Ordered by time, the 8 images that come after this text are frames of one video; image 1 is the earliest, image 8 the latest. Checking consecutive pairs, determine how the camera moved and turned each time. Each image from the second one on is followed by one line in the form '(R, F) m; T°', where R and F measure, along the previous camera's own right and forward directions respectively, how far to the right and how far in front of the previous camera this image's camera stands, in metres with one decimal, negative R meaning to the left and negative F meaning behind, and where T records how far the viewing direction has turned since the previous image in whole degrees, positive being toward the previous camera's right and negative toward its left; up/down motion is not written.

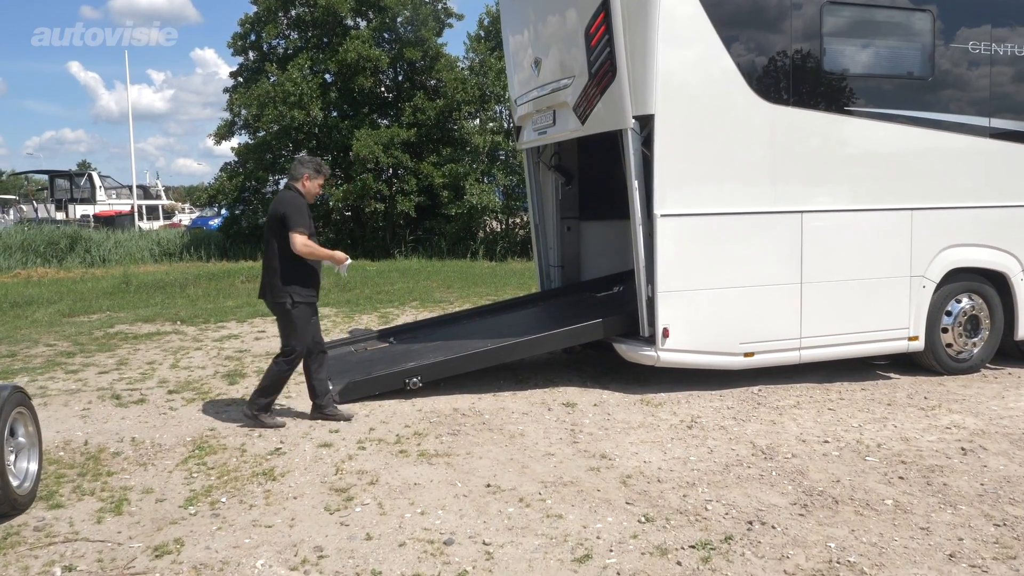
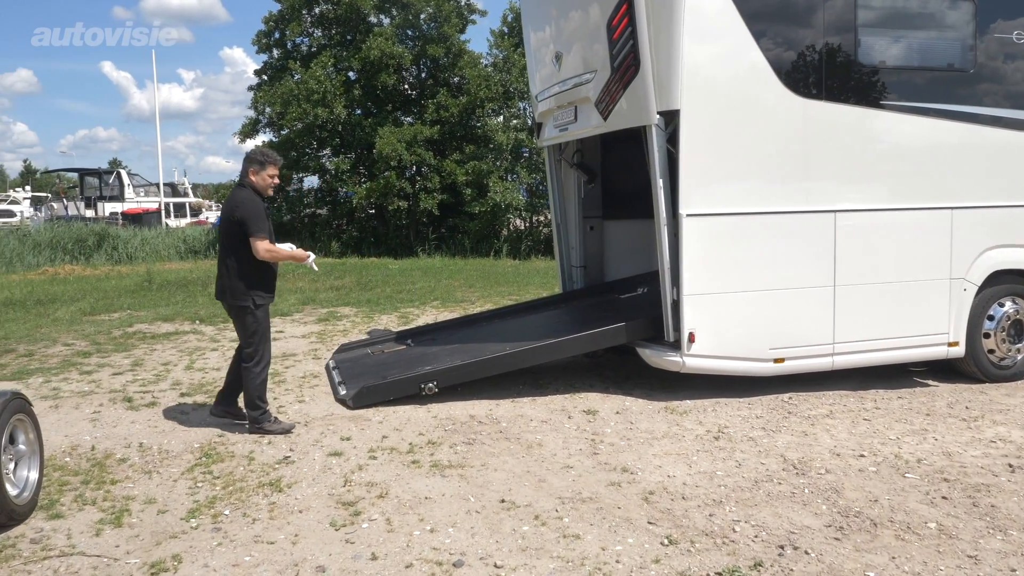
(0.0, +0.2) m; -2°
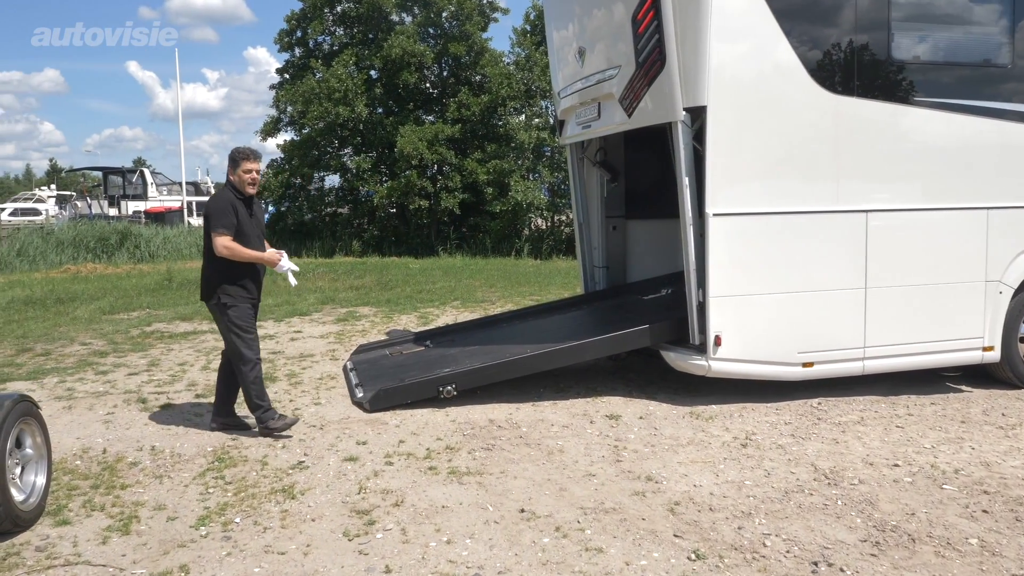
(0.0, +0.1) m; -1°
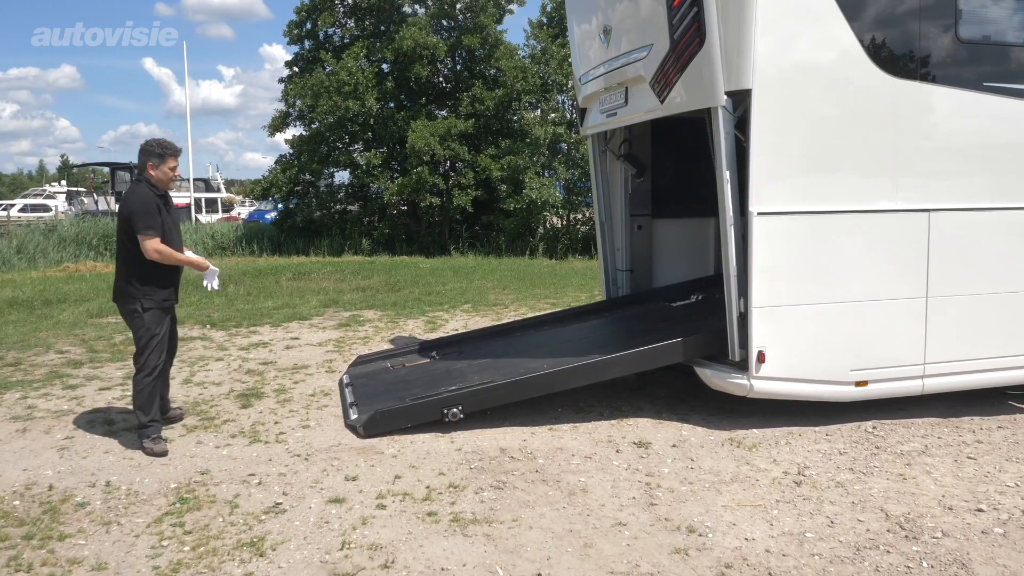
(0.0, +0.7) m; -1°
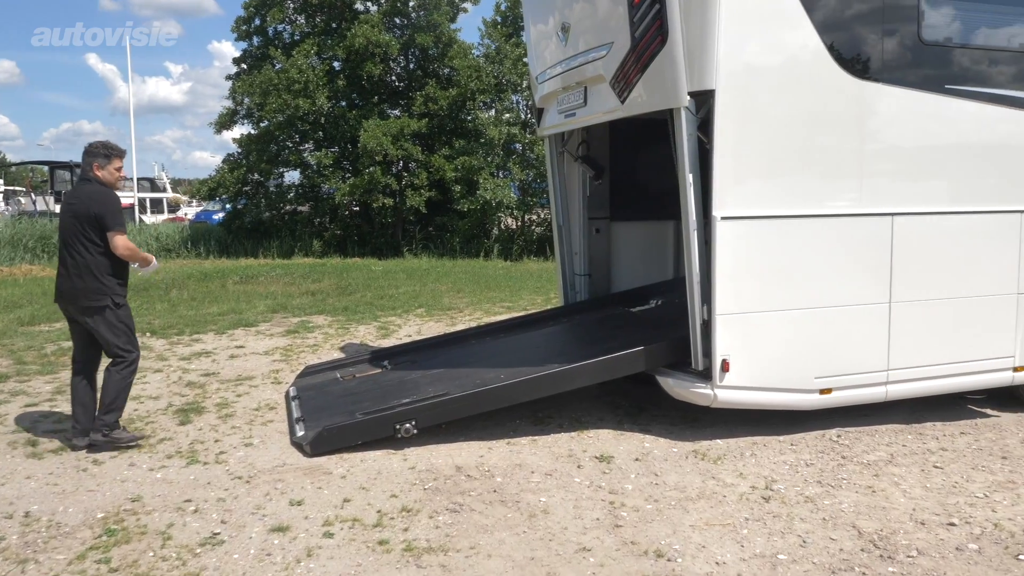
(0.0, +0.2) m; +3°
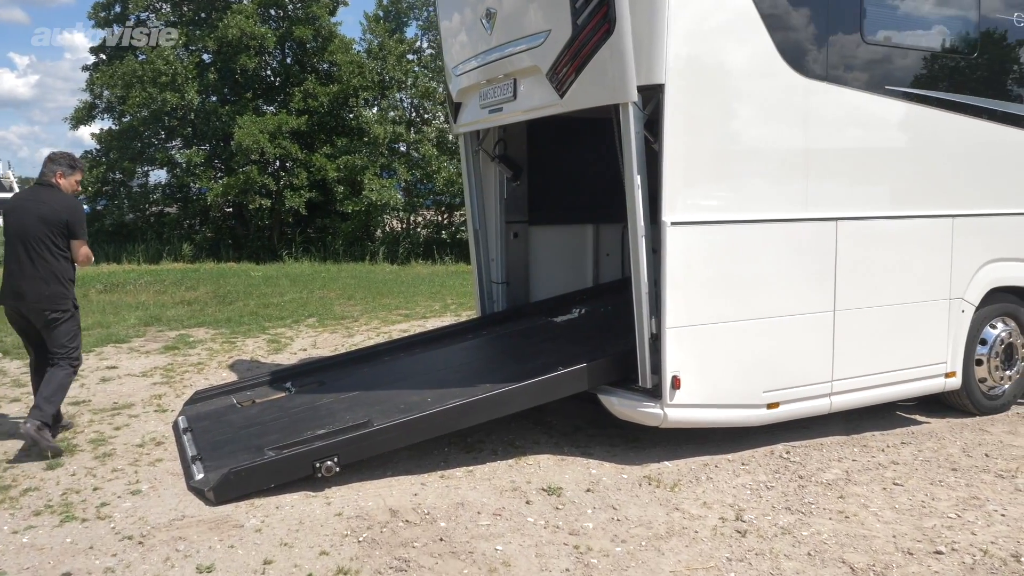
(-0.3, +0.6) m; +8°
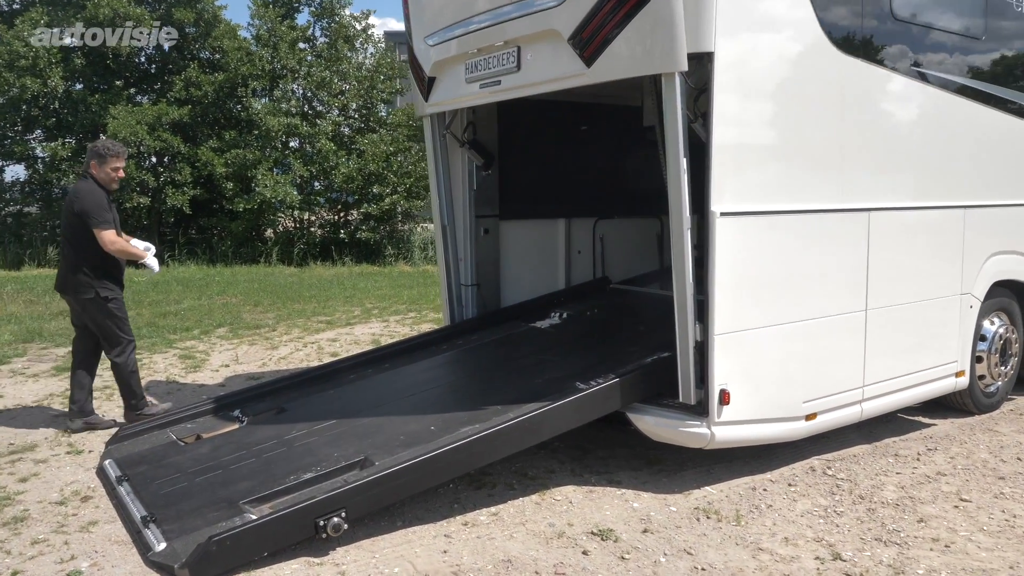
(-0.7, +0.8) m; +8°
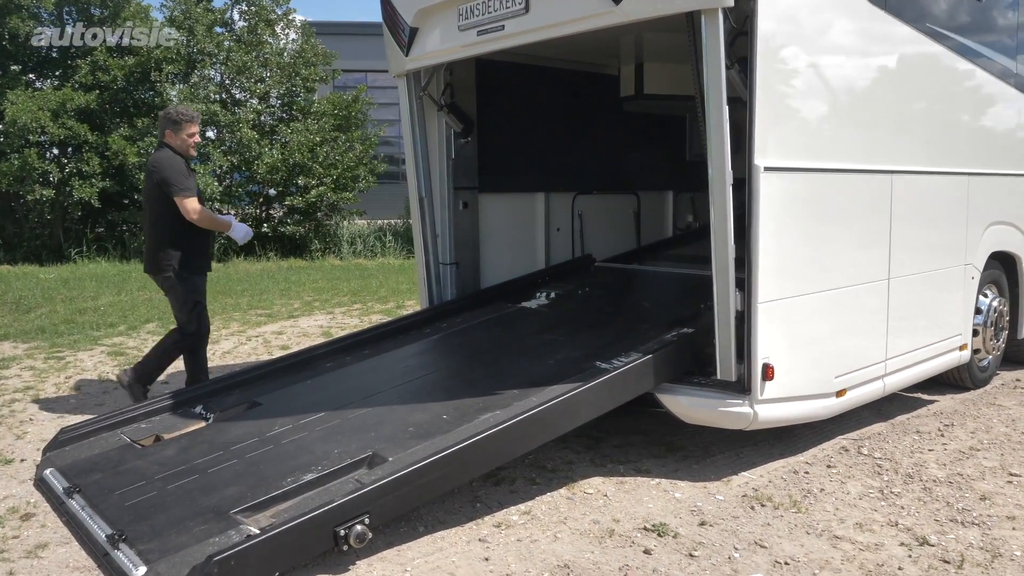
(-0.4, +0.5) m; +6°
